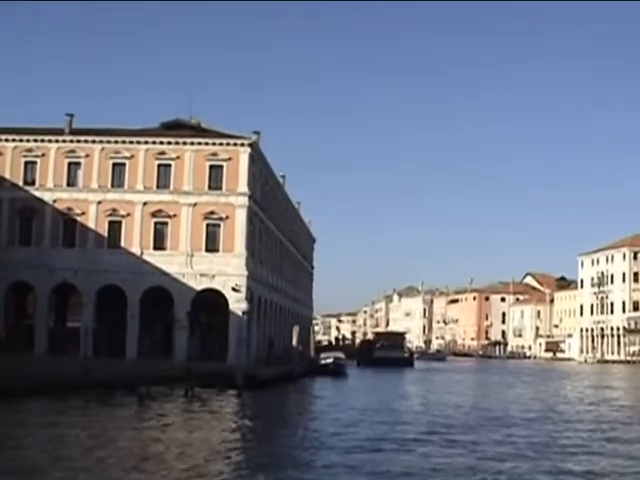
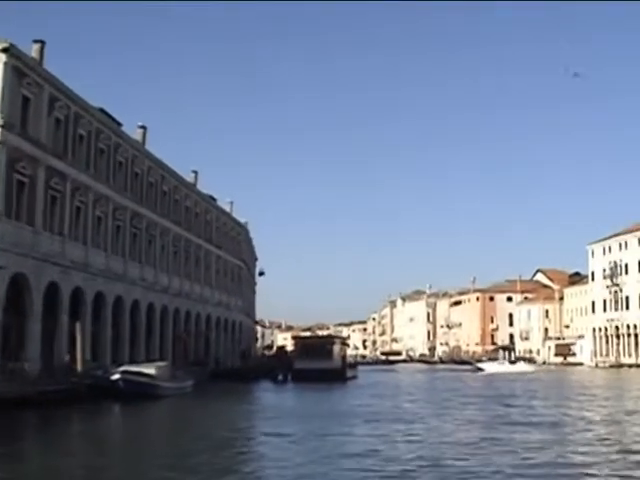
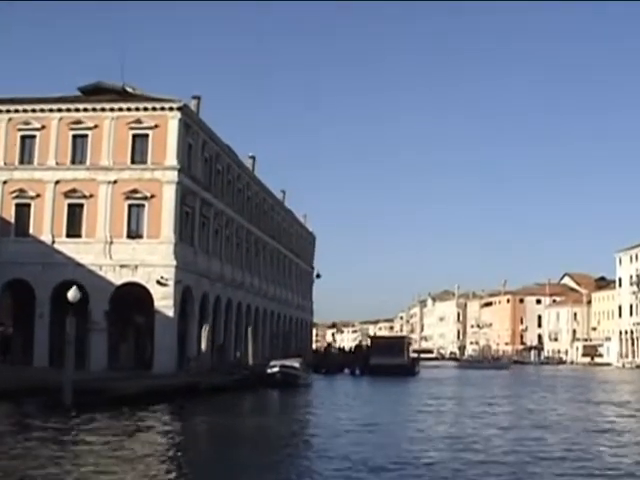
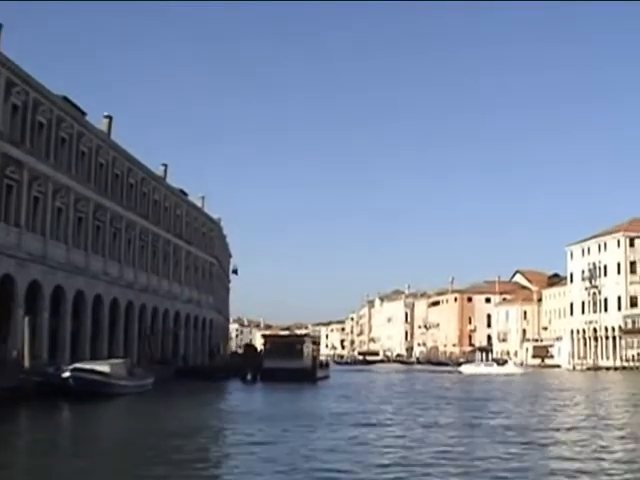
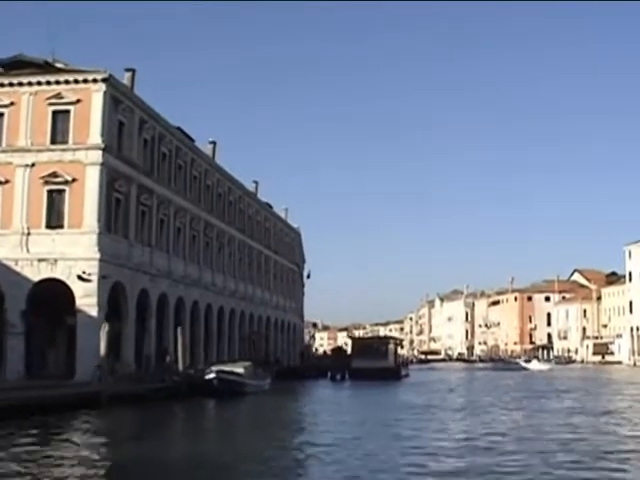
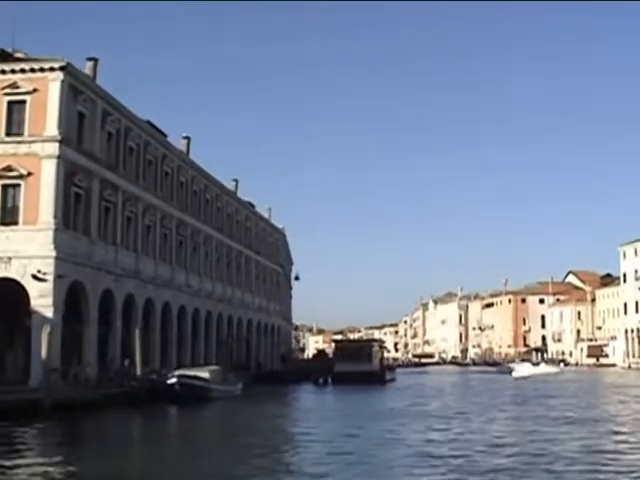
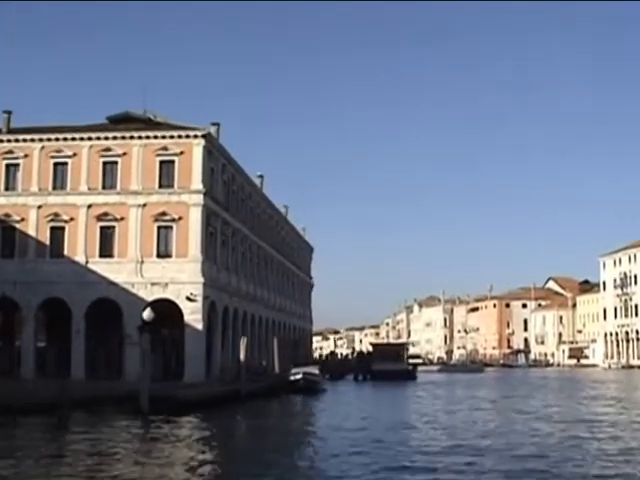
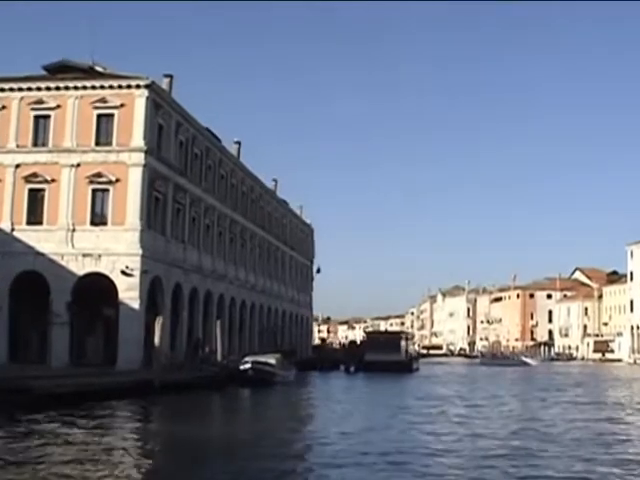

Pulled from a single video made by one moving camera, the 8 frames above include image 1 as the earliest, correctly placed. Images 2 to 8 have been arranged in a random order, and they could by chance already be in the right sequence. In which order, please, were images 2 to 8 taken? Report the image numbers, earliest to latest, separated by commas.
7, 3, 8, 5, 6, 2, 4
